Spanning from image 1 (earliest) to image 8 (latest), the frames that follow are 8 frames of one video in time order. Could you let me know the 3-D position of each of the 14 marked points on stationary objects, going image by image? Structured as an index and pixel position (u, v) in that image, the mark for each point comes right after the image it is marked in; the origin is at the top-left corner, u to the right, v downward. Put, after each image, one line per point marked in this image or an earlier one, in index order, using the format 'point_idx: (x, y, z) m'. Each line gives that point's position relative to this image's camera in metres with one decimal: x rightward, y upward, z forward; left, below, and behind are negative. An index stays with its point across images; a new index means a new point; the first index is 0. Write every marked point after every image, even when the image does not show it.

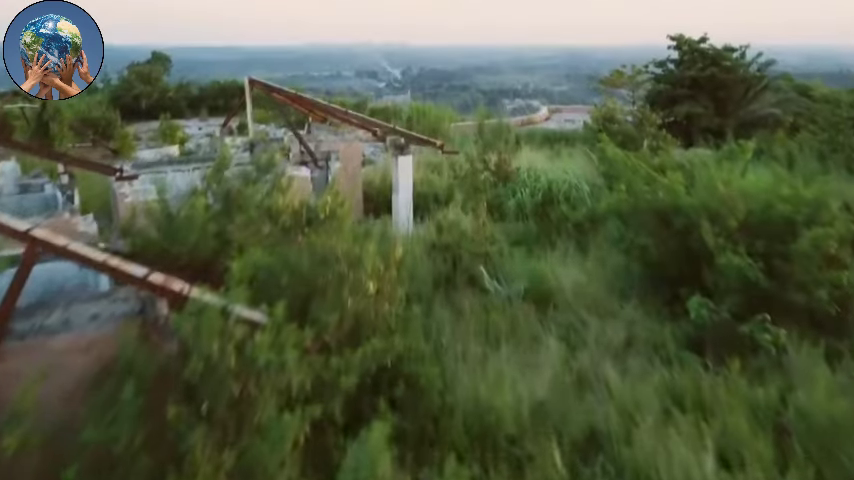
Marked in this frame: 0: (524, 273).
0: (+0.3, -0.1, +3.1) m
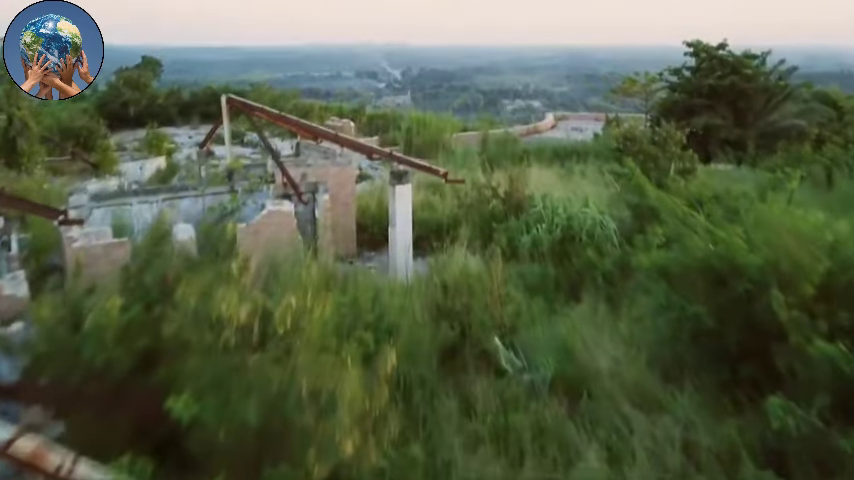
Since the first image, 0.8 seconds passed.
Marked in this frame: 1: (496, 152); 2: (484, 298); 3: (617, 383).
0: (+0.3, -0.3, +2.6) m
1: (+0.6, +0.7, +7.5) m
2: (+0.2, -0.2, +2.9) m
3: (+0.5, -0.4, +2.4) m
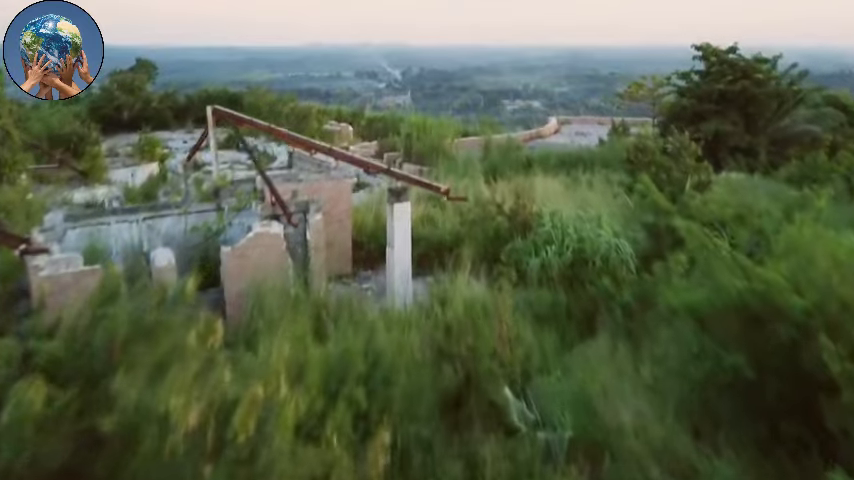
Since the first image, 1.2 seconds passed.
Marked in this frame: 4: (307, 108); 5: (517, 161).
0: (+0.4, -0.4, +2.3) m
1: (+0.6, +0.6, +7.2) m
2: (+0.2, -0.3, +2.6) m
3: (+0.5, -0.5, +2.1) m
4: (-1.7, +1.7, +12.1) m
5: (+0.7, +0.7, +7.3) m
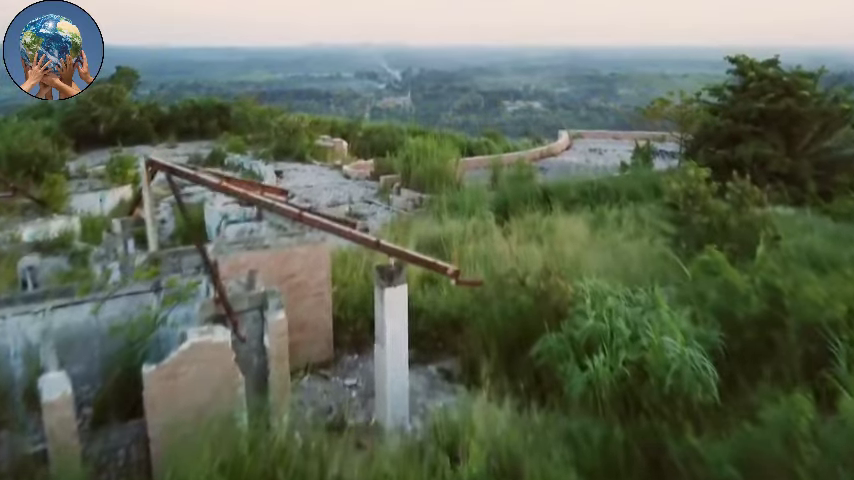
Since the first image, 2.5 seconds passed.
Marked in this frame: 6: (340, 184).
0: (+0.4, -0.7, +1.3) m
1: (+0.6, +0.3, +6.3) m
2: (+0.2, -0.6, +1.7) m
3: (+0.5, -0.8, +1.1) m
4: (-1.7, +1.4, +11.1) m
5: (+0.7, +0.3, +6.3) m
6: (-0.9, +0.5, +8.8) m
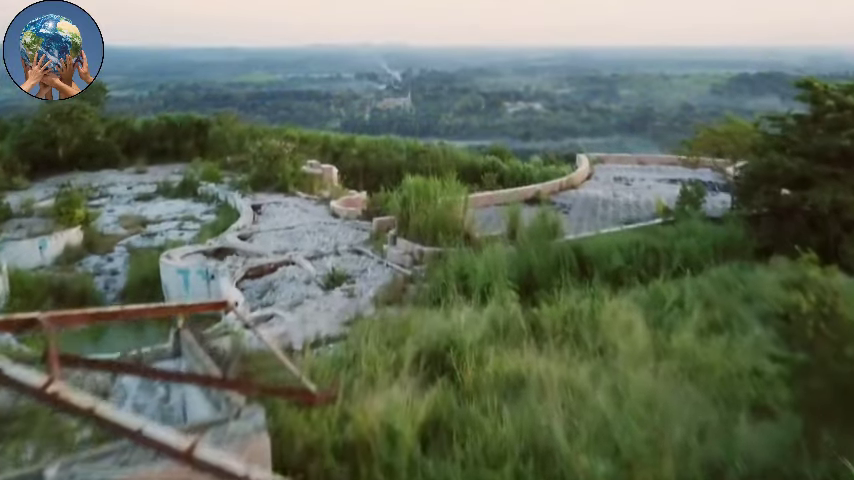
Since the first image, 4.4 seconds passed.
0: (+0.4, -1.2, 0.0) m
1: (+0.6, -0.1, +4.9) m
2: (+0.2, -1.0, +0.3) m
3: (+0.5, -1.2, -0.2) m
4: (-1.7, +1.0, +9.8) m
5: (+0.7, -0.1, +5.0) m
6: (-0.9, +0.1, +7.5) m
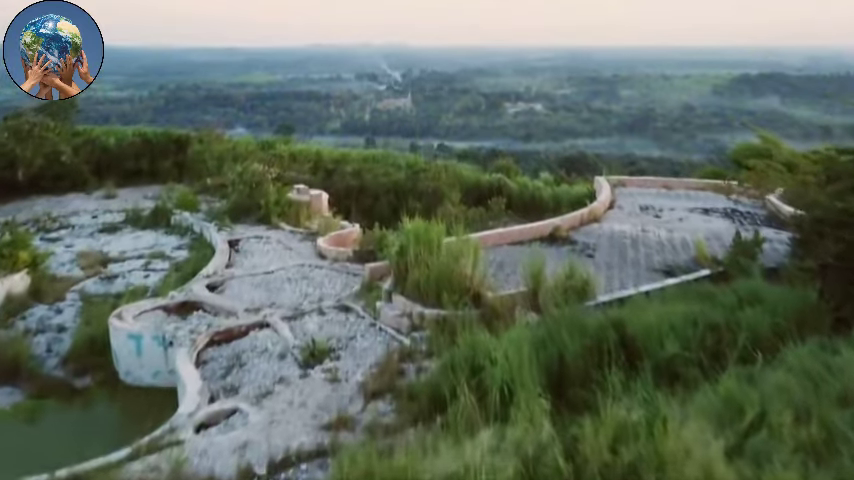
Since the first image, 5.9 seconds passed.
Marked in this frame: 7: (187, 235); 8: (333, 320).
0: (+0.4, -1.5, -1.1) m
1: (+0.6, -0.5, +3.9) m
2: (+0.2, -1.4, -0.7) m
3: (+0.5, -1.6, -1.3) m
4: (-1.7, +0.6, +8.7) m
5: (+0.8, -0.4, +3.9) m
6: (-0.9, -0.3, +6.4) m
7: (-2.3, +0.1, +8.3) m
8: (-0.6, -0.5, +5.4) m
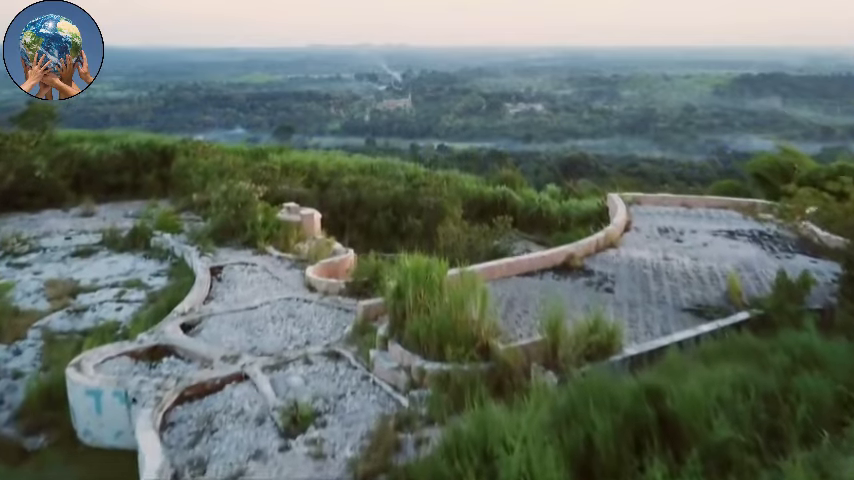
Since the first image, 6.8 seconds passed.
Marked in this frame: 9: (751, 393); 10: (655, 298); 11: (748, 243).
0: (+0.4, -1.7, -1.7) m
1: (+0.6, -0.7, +3.2) m
2: (+0.2, -1.6, -1.4) m
3: (+0.5, -1.8, -1.9) m
4: (-1.6, +0.4, +8.0) m
5: (+0.8, -0.7, +3.3) m
6: (-0.9, -0.5, +5.8) m
7: (-2.3, -0.2, +7.6) m
8: (-0.6, -0.7, +4.7) m
9: (+1.3, -0.6, +3.5) m
10: (+1.4, -0.4, +5.6) m
11: (+2.6, 0.0, +7.1) m
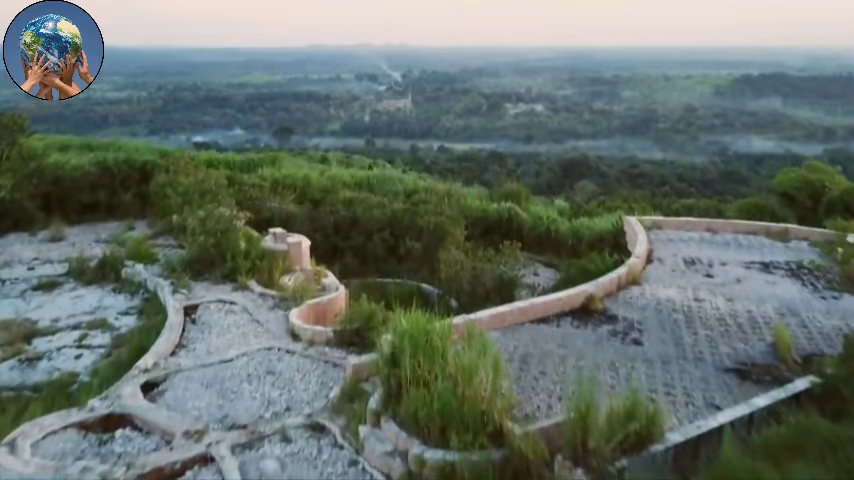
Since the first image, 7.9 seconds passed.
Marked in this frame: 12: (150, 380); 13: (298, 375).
0: (+0.4, -2.0, -2.5) m
1: (+0.6, -0.9, +2.4) m
2: (+0.2, -1.9, -2.1) m
3: (+0.5, -2.1, -2.7) m
4: (-1.6, +0.2, +7.3) m
5: (+0.8, -0.9, +2.5) m
6: (-0.9, -0.7, +5.0) m
7: (-2.3, -0.4, +6.9) m
8: (-0.6, -1.0, +4.0) m
9: (+1.3, -0.9, +2.7) m
10: (+1.4, -0.6, +4.8) m
11: (+2.6, -0.3, +6.3) m
12: (-1.5, -0.8, +4.8) m
13: (-0.7, -0.8, +4.9) m
